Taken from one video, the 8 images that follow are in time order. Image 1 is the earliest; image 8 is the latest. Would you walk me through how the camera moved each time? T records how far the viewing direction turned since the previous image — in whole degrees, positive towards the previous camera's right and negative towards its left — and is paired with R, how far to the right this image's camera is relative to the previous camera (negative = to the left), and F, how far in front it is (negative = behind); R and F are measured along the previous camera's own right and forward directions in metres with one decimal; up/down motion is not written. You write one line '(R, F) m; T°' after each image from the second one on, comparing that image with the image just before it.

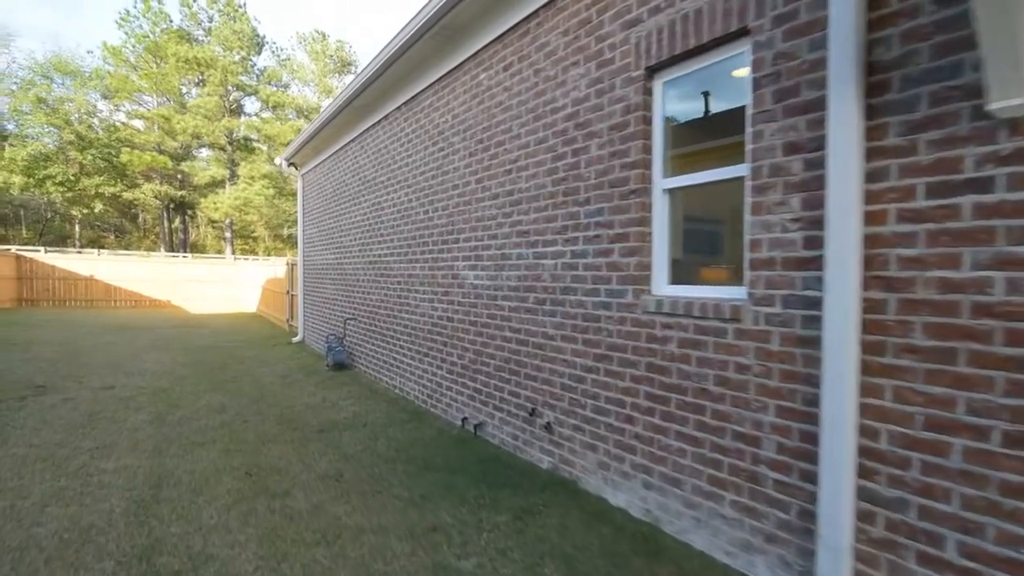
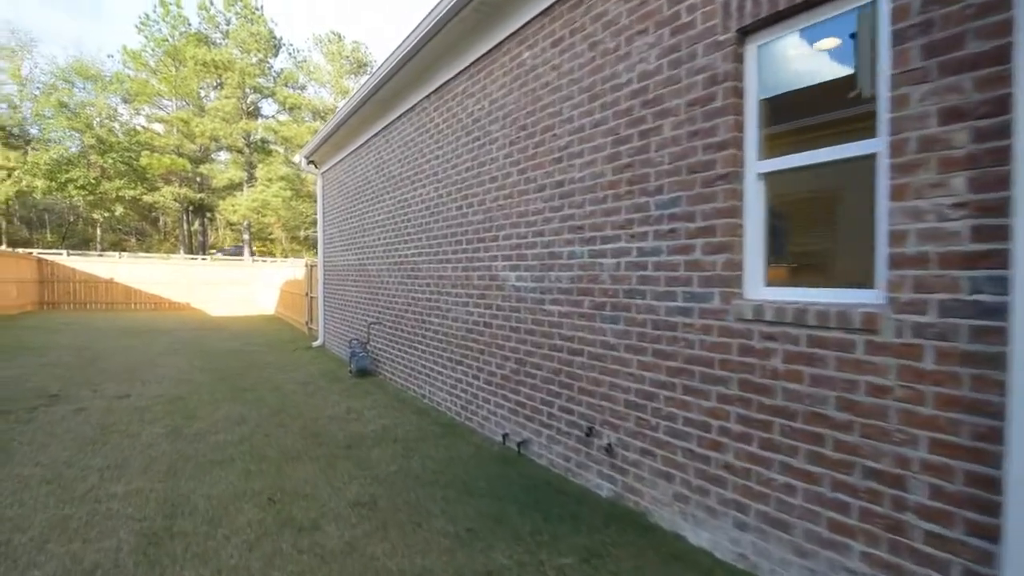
(-0.2, +0.4) m; -2°
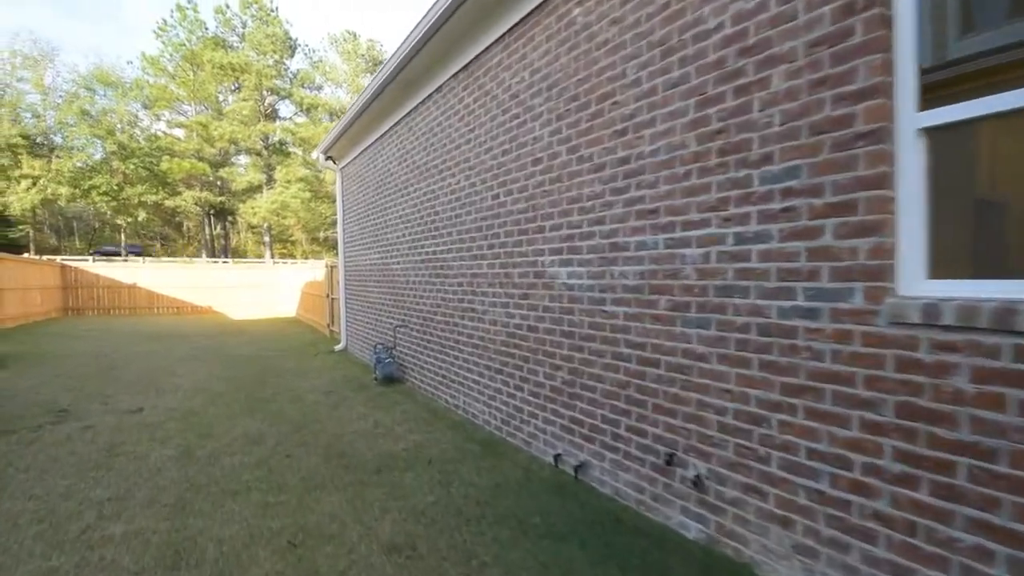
(-0.2, +0.5) m; -2°
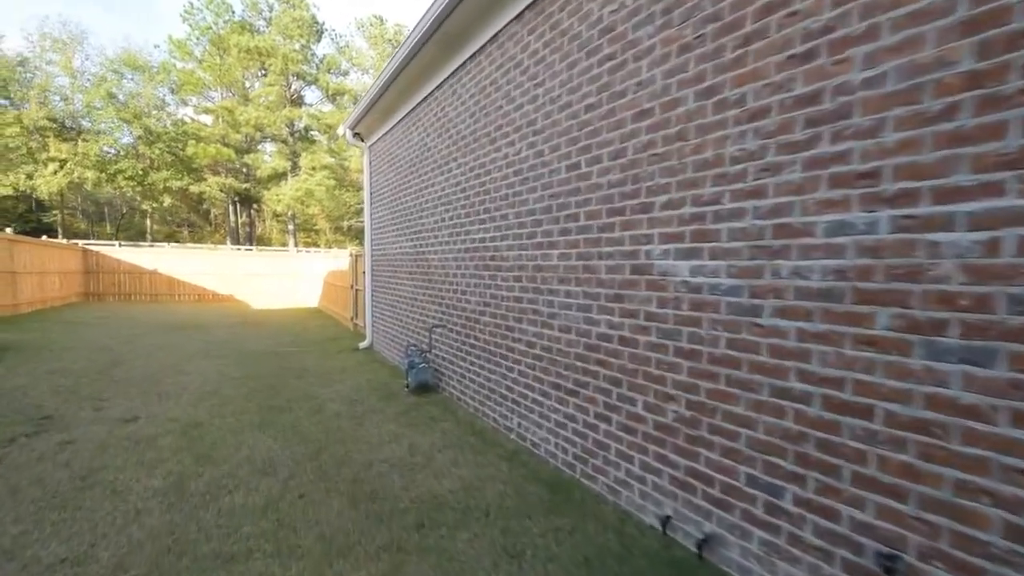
(-0.4, +0.9) m; -2°
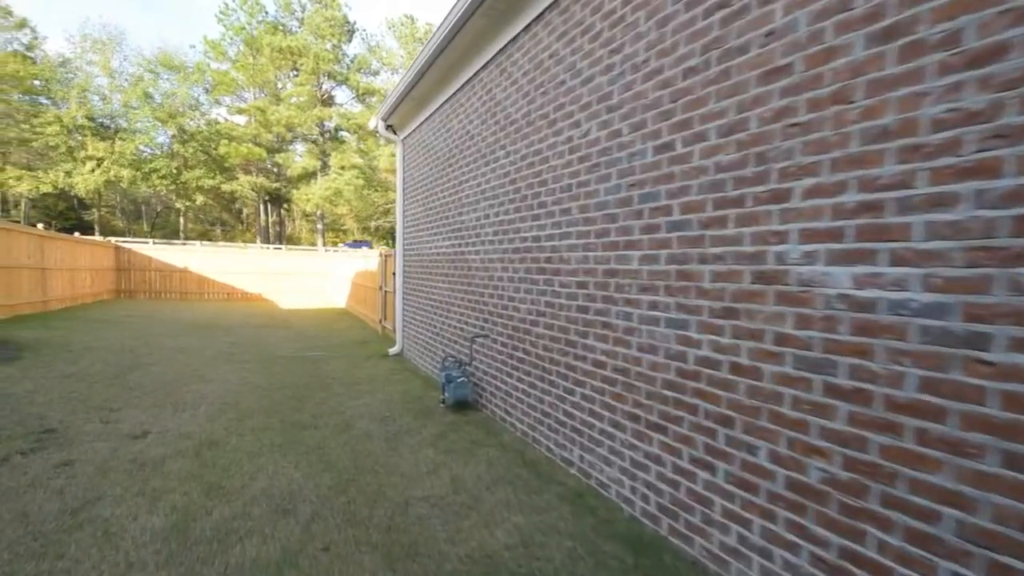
(-0.2, +0.6) m; -3°
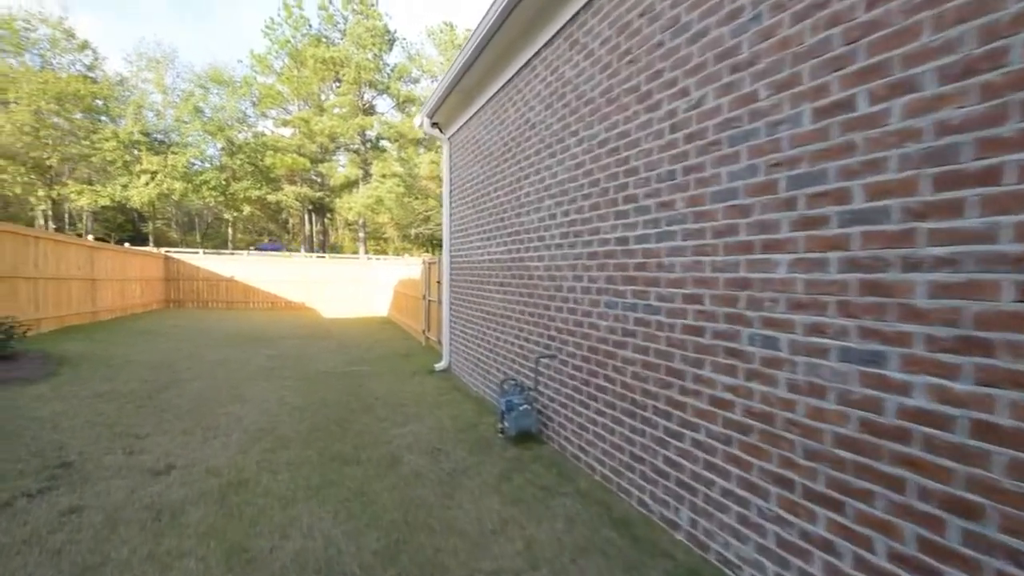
(-0.2, +0.7) m; -4°
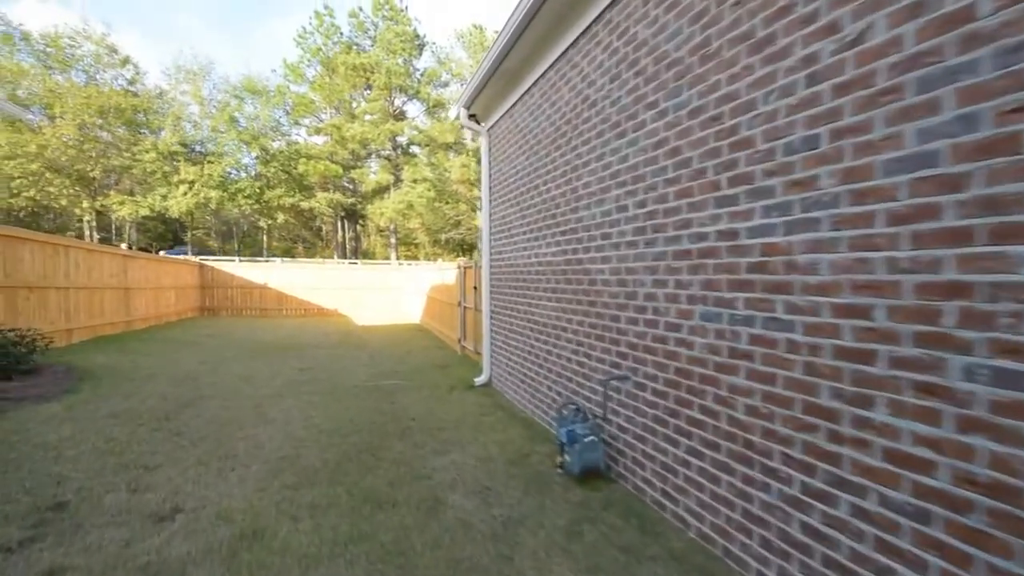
(-0.2, +0.6) m; -3°
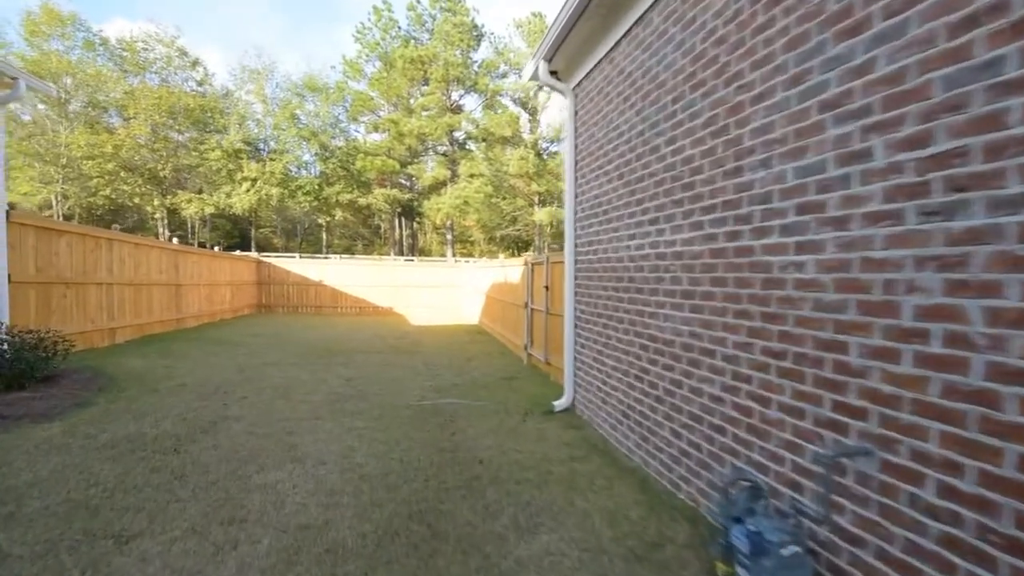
(-0.3, +1.2) m; -6°
